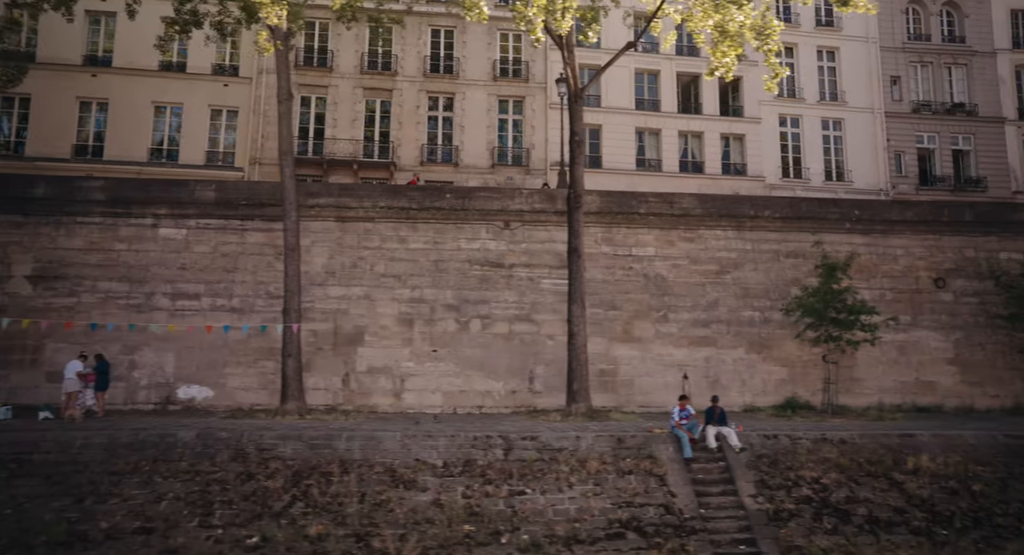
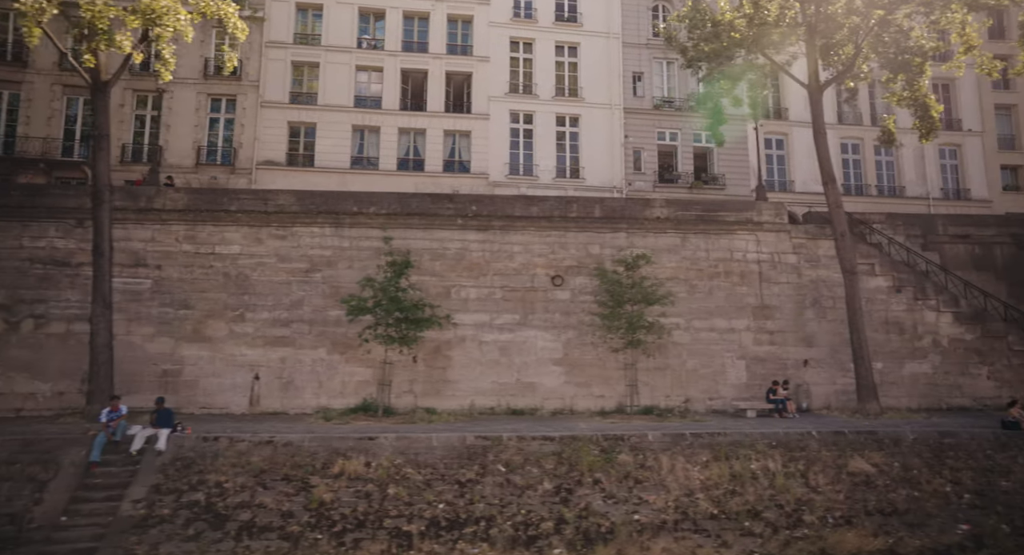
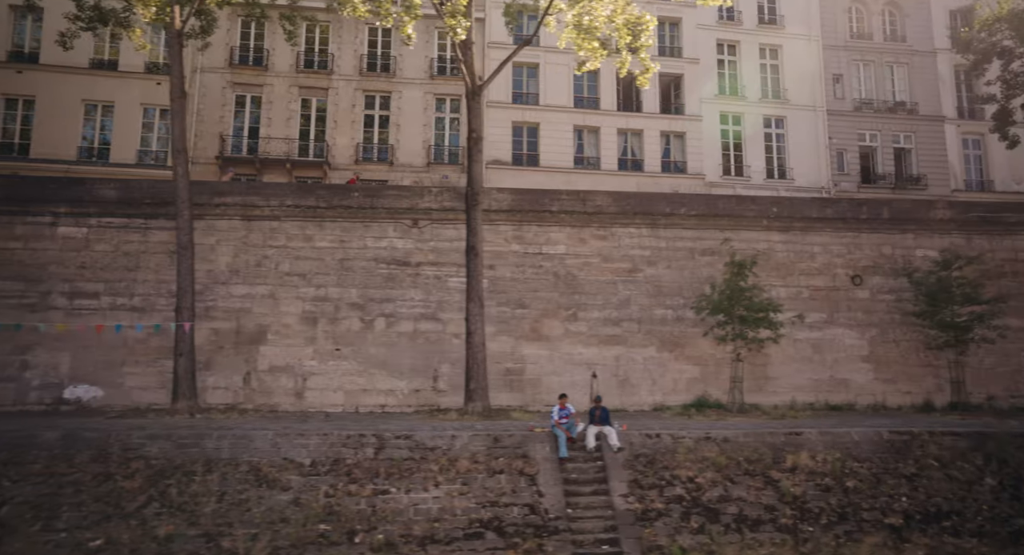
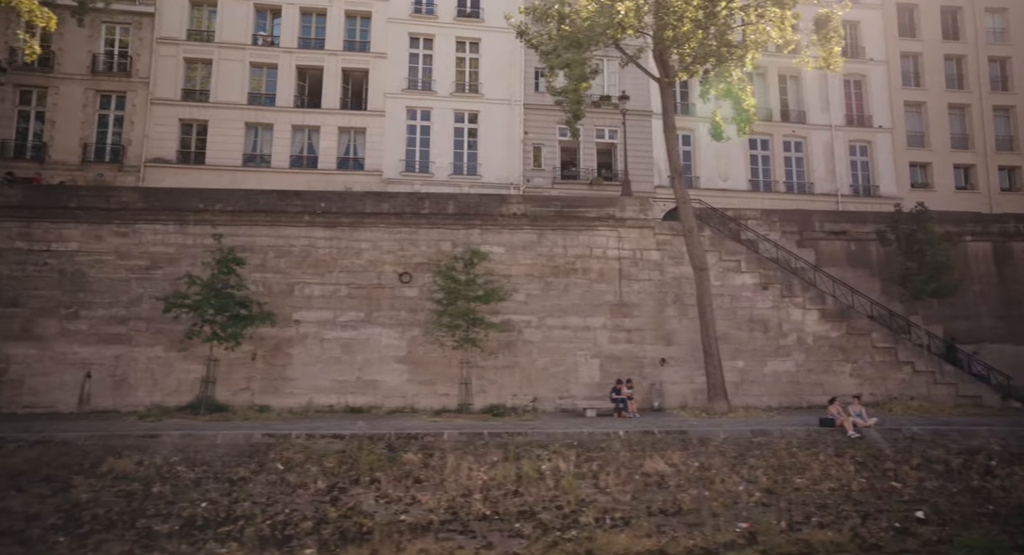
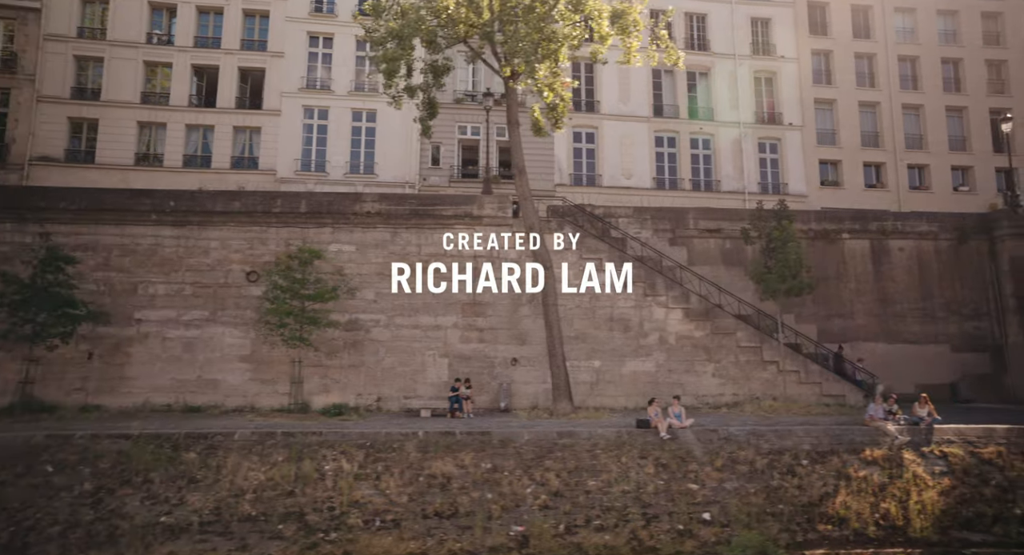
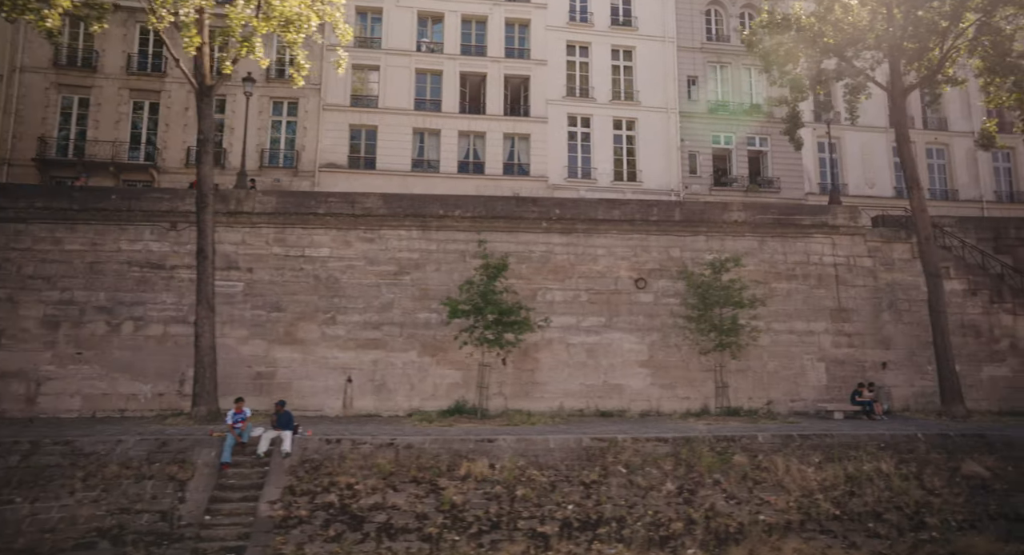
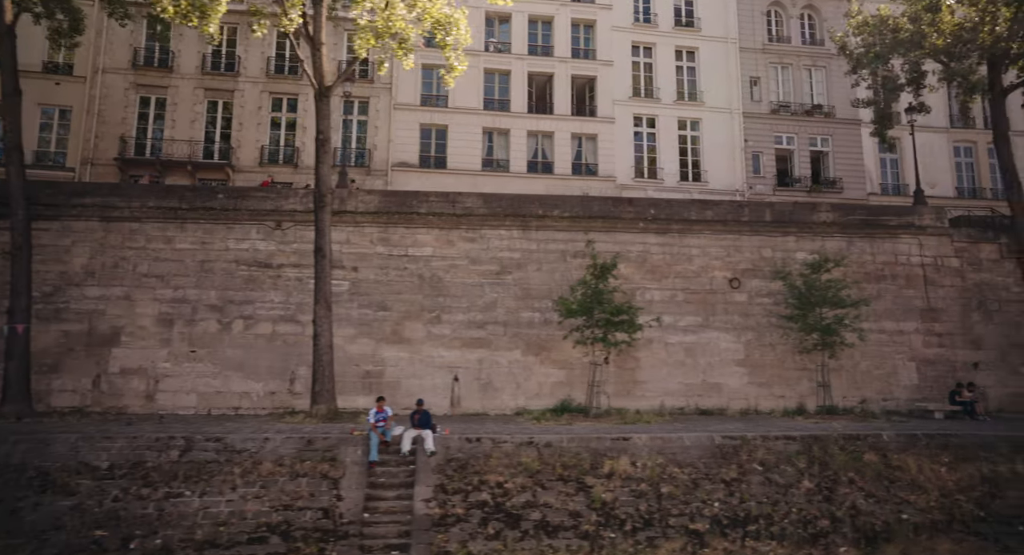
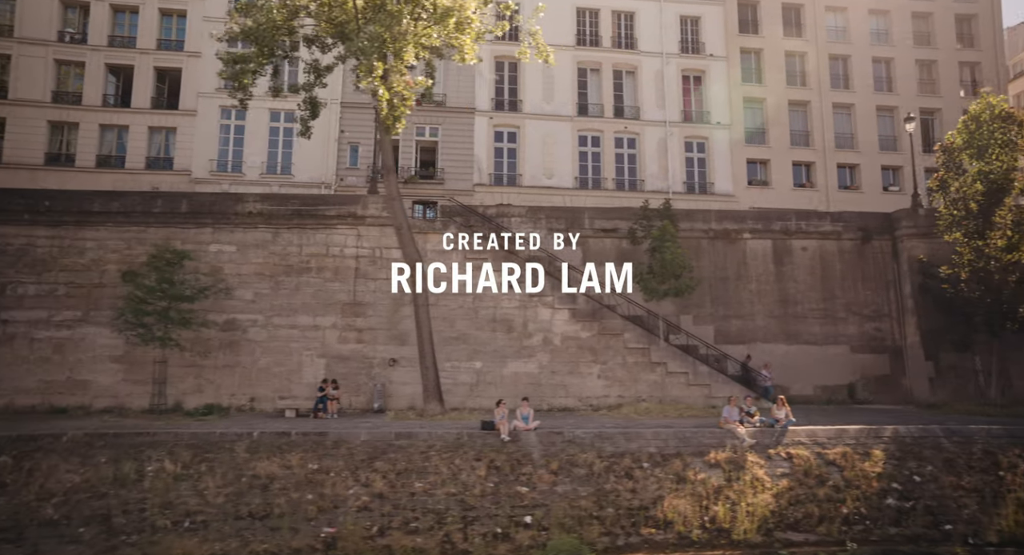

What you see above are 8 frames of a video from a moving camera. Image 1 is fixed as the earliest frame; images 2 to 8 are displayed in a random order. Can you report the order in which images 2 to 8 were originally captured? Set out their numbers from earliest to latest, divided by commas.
3, 7, 6, 2, 4, 5, 8
